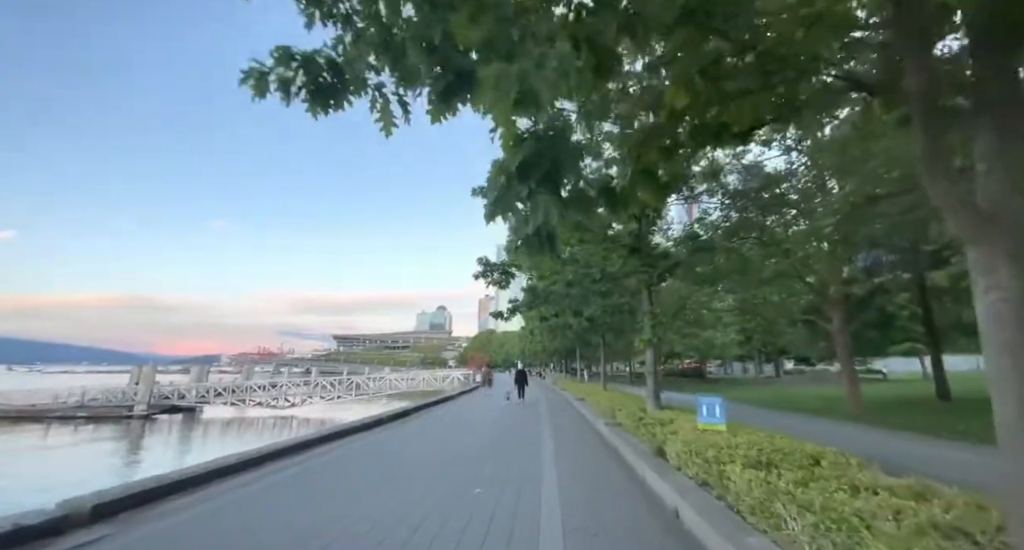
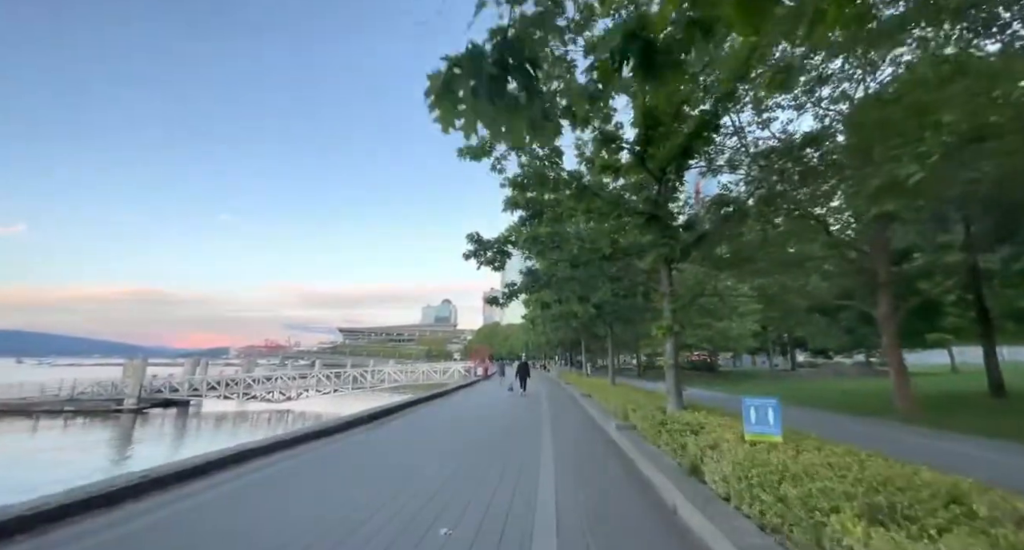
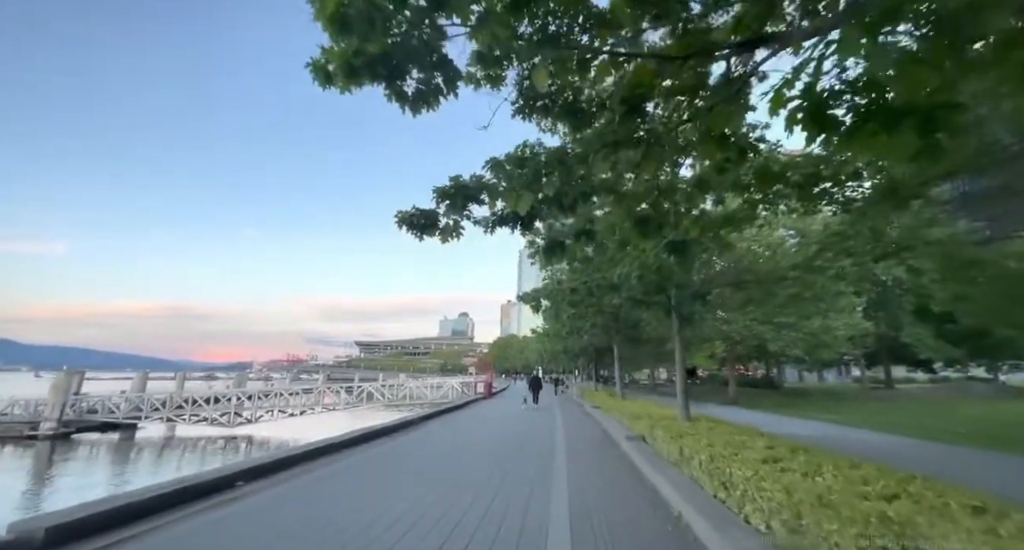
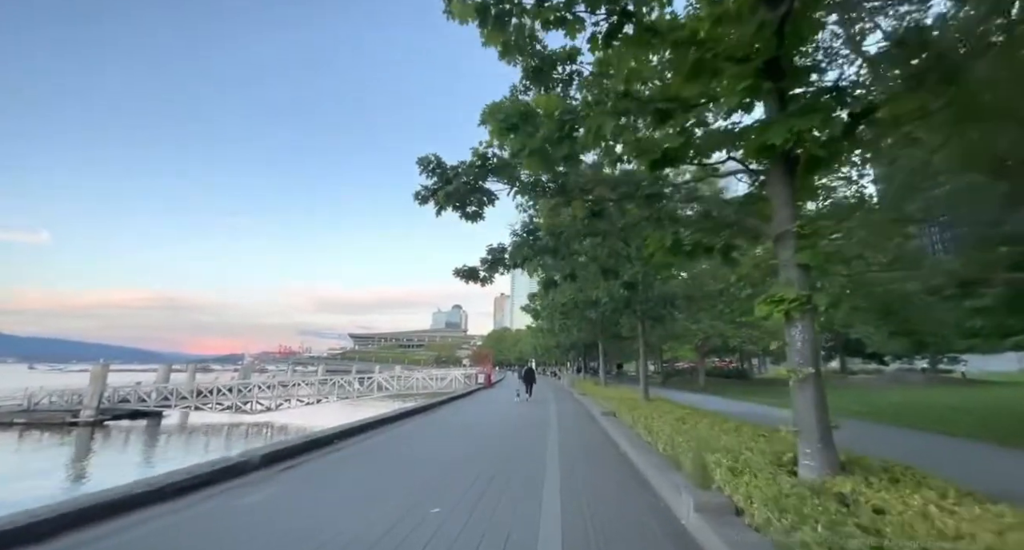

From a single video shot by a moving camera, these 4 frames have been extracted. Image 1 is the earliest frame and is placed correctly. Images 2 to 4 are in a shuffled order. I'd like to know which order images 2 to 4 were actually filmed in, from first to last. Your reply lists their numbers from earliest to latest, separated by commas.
2, 4, 3
